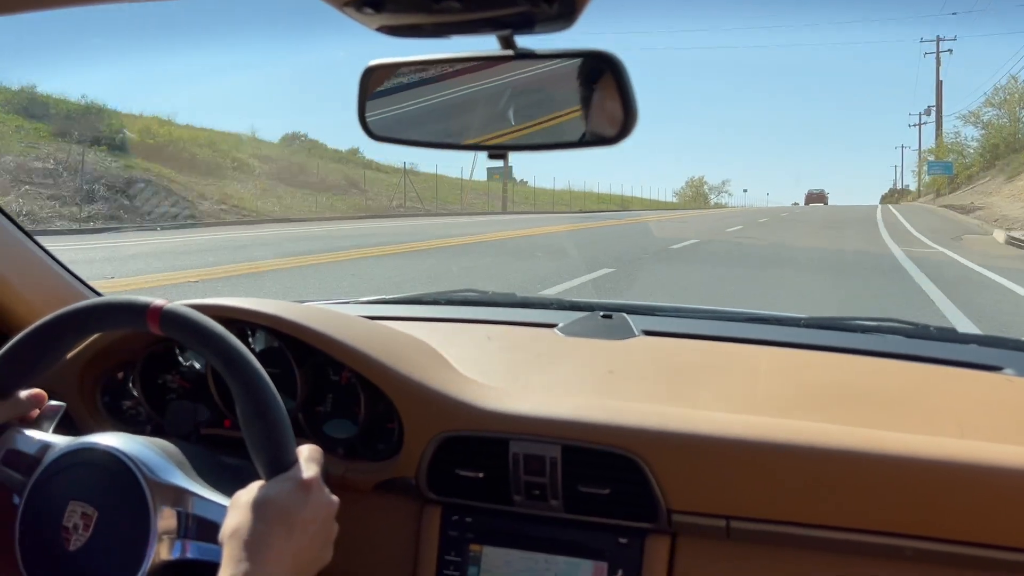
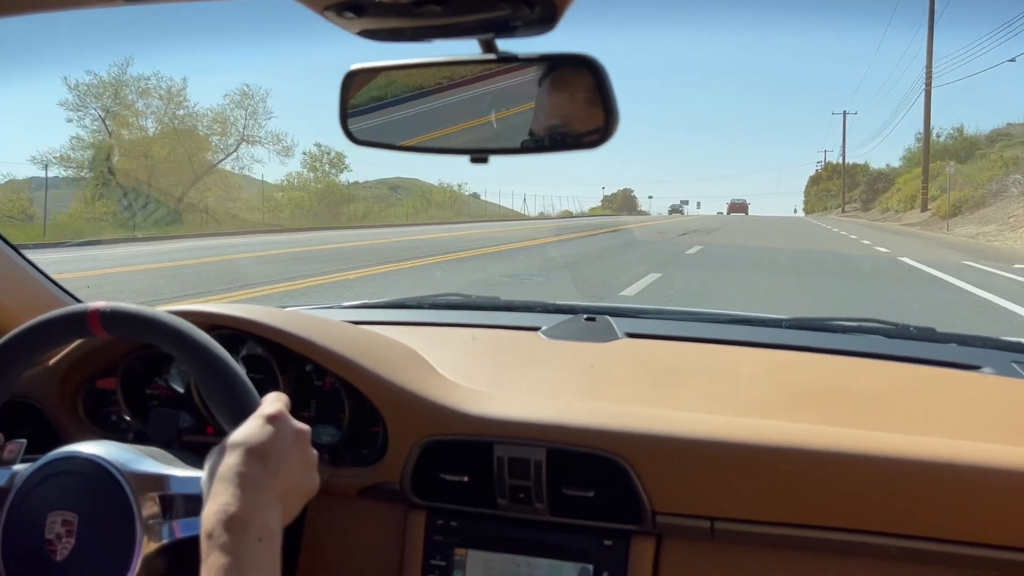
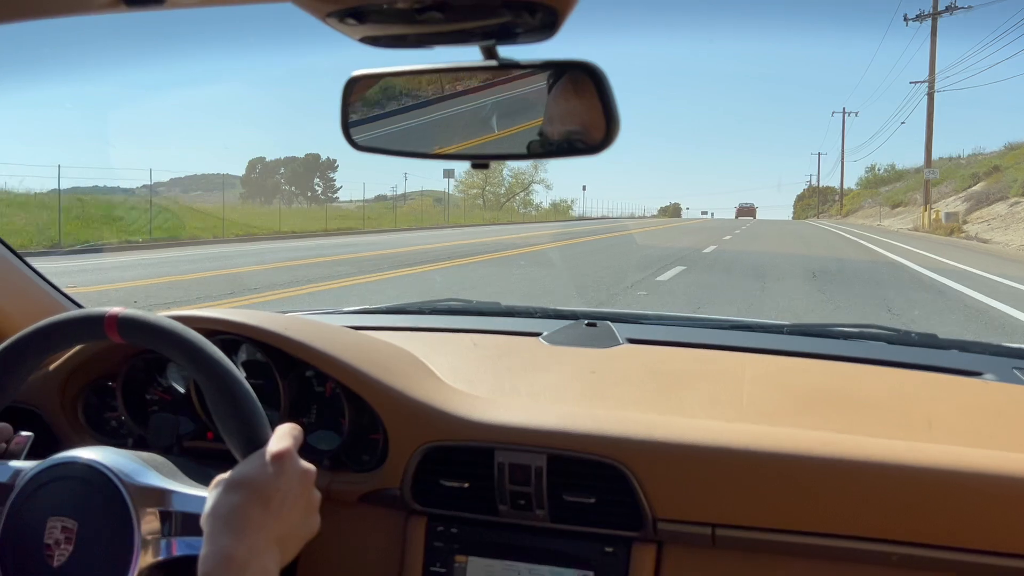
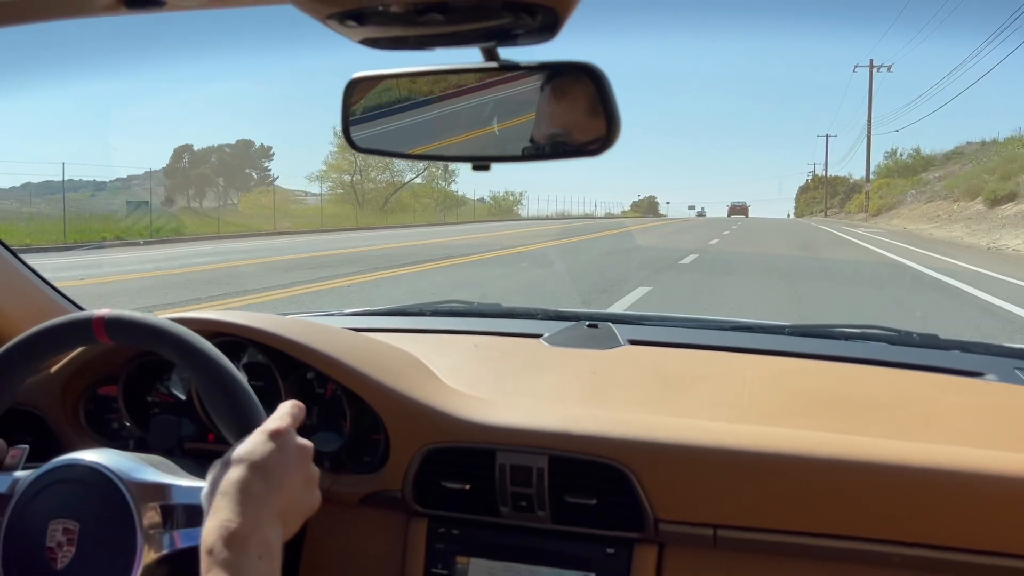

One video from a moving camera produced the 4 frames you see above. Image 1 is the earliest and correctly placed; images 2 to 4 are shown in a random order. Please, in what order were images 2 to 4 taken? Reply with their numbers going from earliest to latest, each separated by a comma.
3, 4, 2
